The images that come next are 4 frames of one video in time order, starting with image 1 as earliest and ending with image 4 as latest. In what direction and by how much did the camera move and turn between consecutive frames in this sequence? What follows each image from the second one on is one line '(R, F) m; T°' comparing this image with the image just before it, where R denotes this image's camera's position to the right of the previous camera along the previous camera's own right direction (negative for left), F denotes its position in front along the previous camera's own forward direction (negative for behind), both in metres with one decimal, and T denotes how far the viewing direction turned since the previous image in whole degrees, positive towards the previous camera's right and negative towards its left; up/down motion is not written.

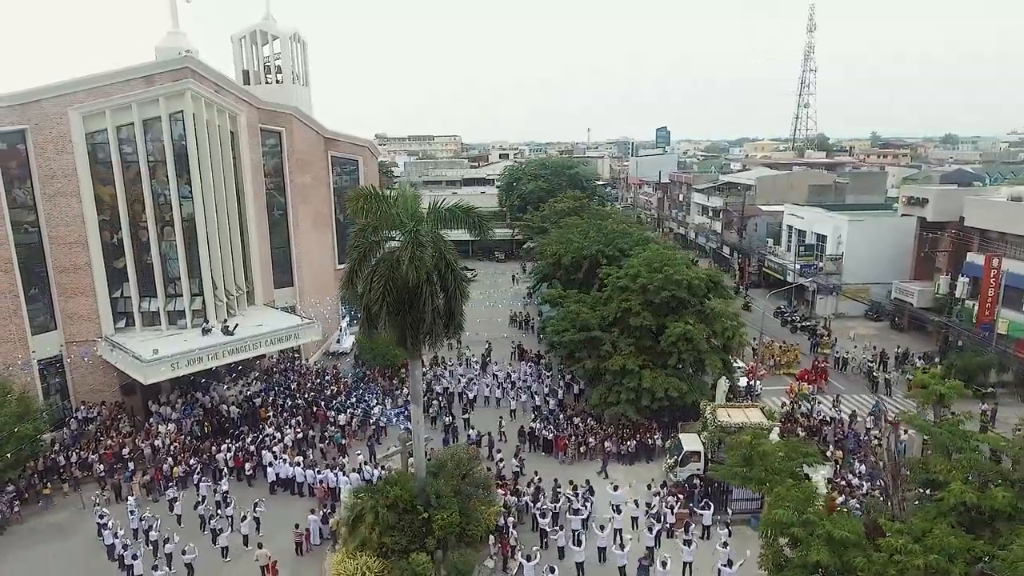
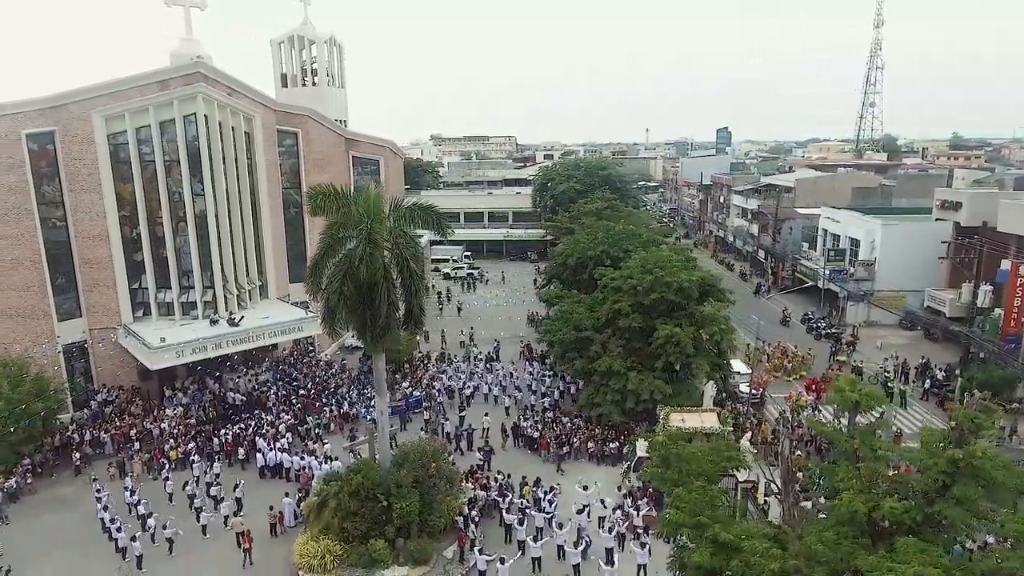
(+2.7, -0.2) m; -5°
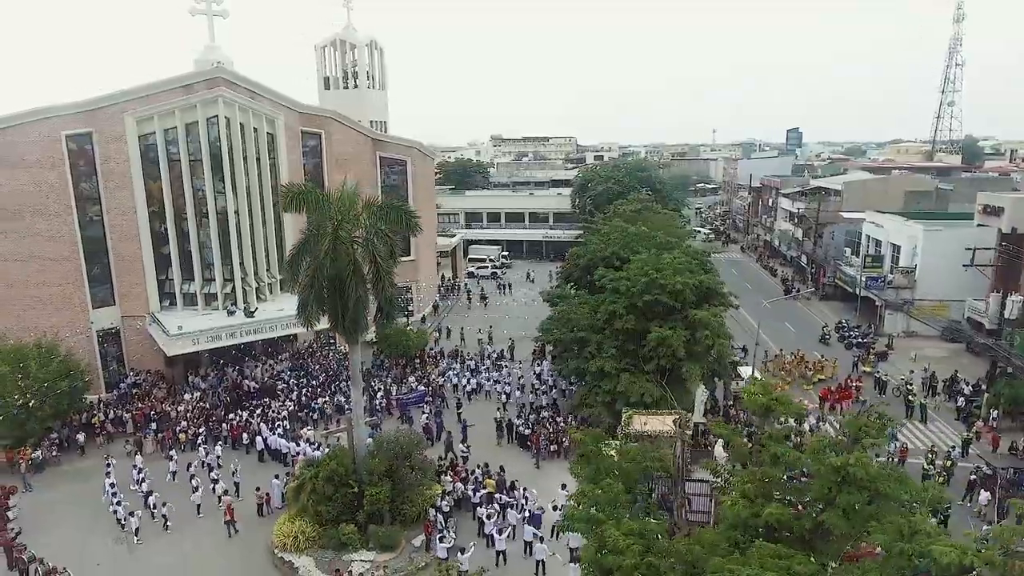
(+2.7, -0.3) m; -6°
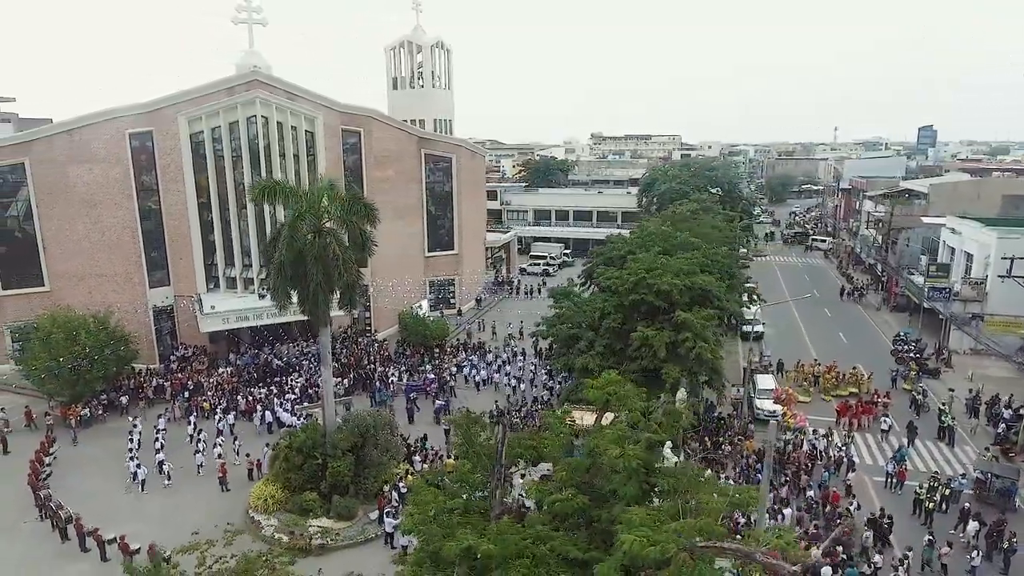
(+4.7, -0.3) m; -10°
